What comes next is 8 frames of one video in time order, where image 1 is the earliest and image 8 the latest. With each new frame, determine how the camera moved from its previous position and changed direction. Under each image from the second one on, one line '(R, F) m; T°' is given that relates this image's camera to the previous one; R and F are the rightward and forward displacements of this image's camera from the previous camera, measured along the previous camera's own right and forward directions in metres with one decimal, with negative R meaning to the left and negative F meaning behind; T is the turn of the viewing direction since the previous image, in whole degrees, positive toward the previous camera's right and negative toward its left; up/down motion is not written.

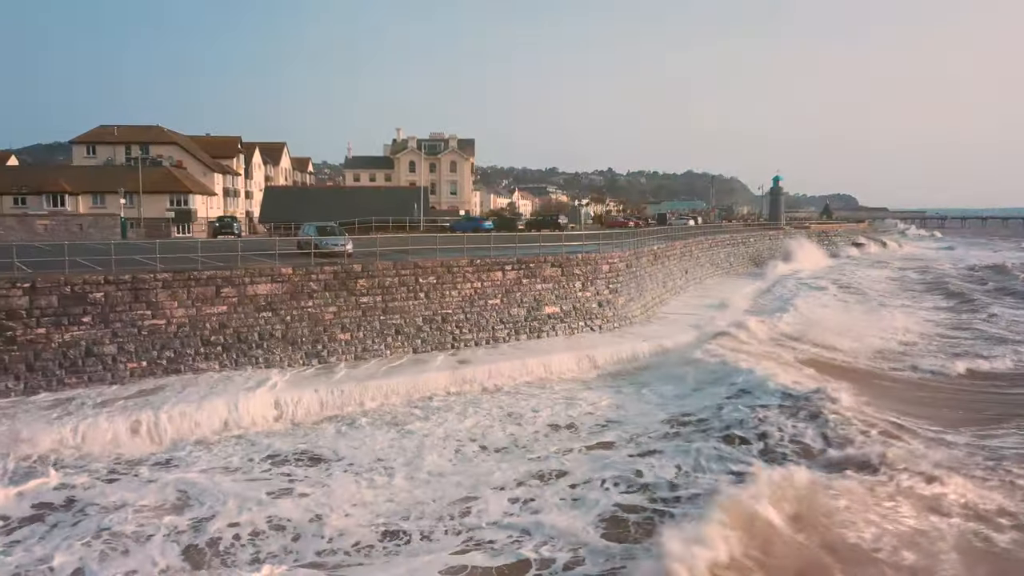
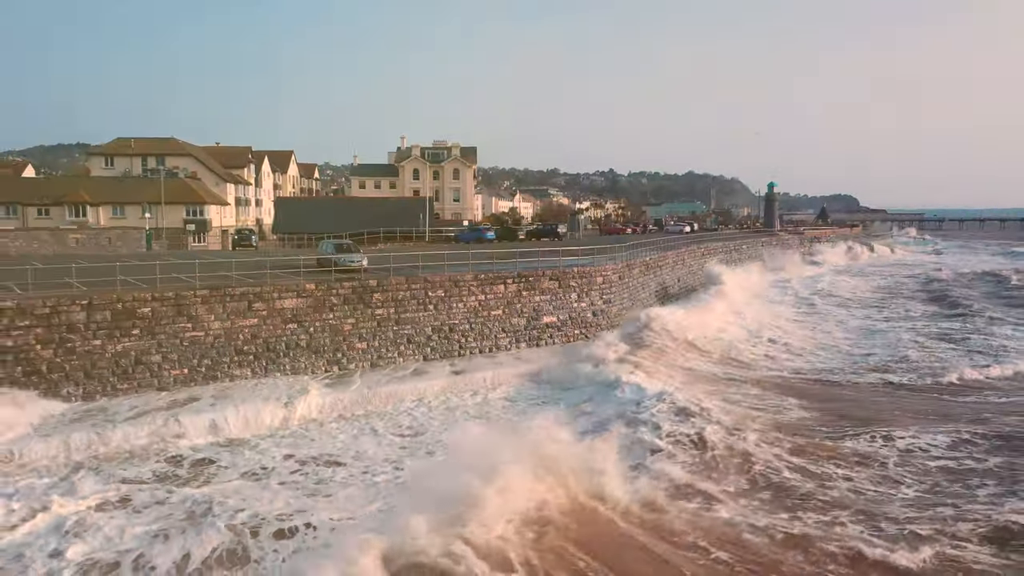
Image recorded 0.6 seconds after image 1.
(0.0, -1.2) m; 0°
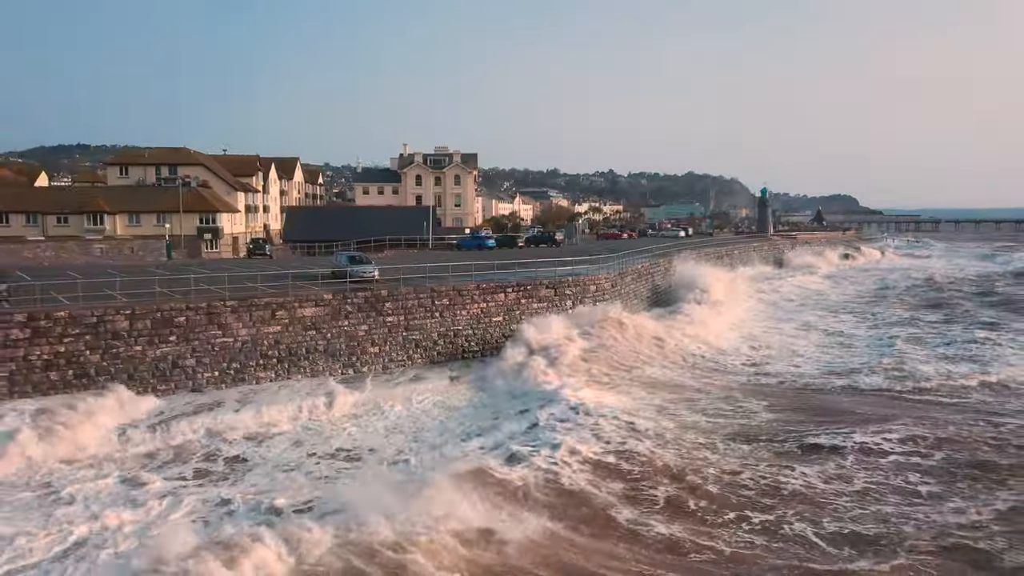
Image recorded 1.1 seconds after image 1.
(0.0, -1.2) m; 0°
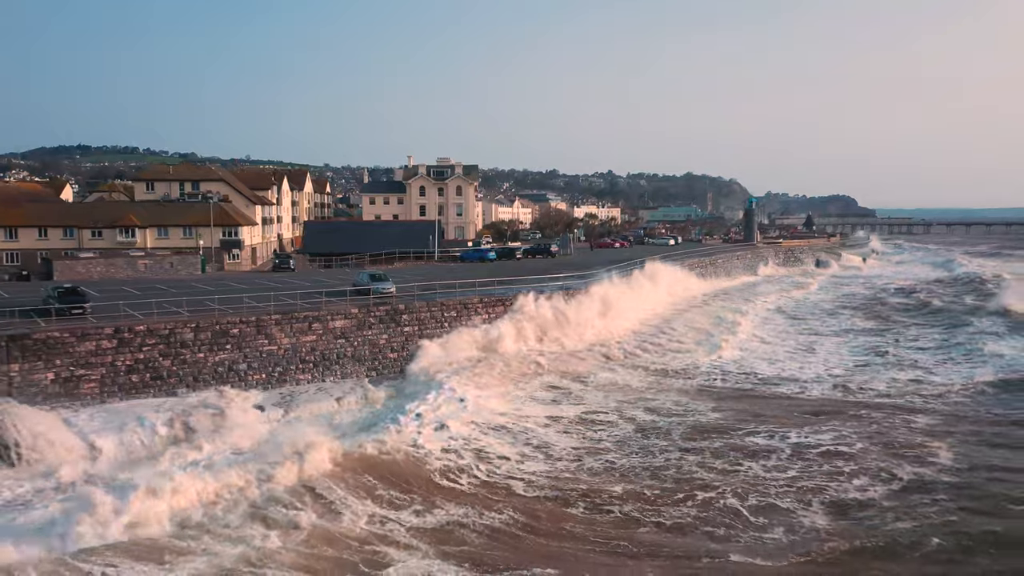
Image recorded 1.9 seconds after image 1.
(0.0, -2.5) m; 0°
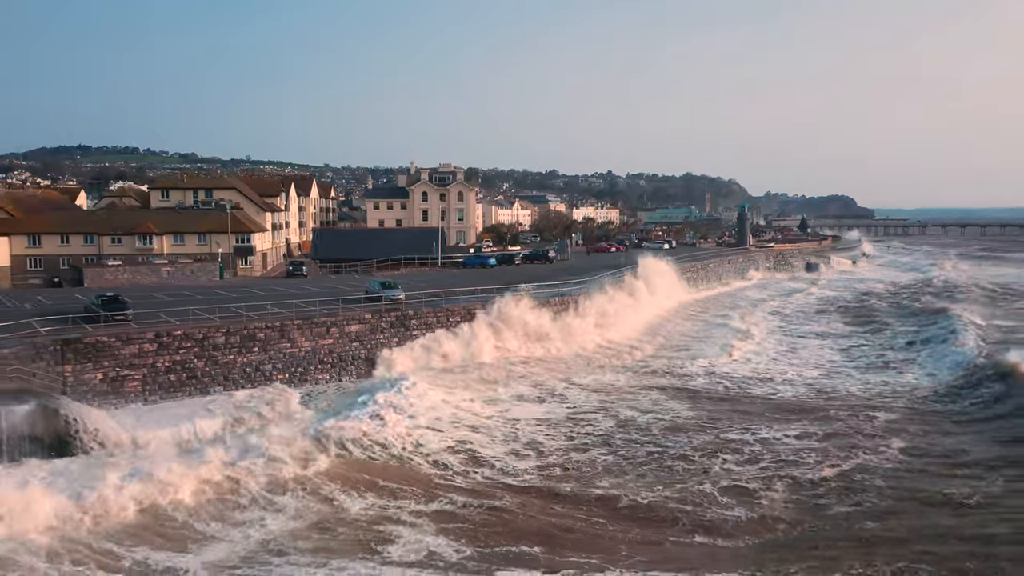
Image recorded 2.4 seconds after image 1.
(0.0, -1.6) m; 0°
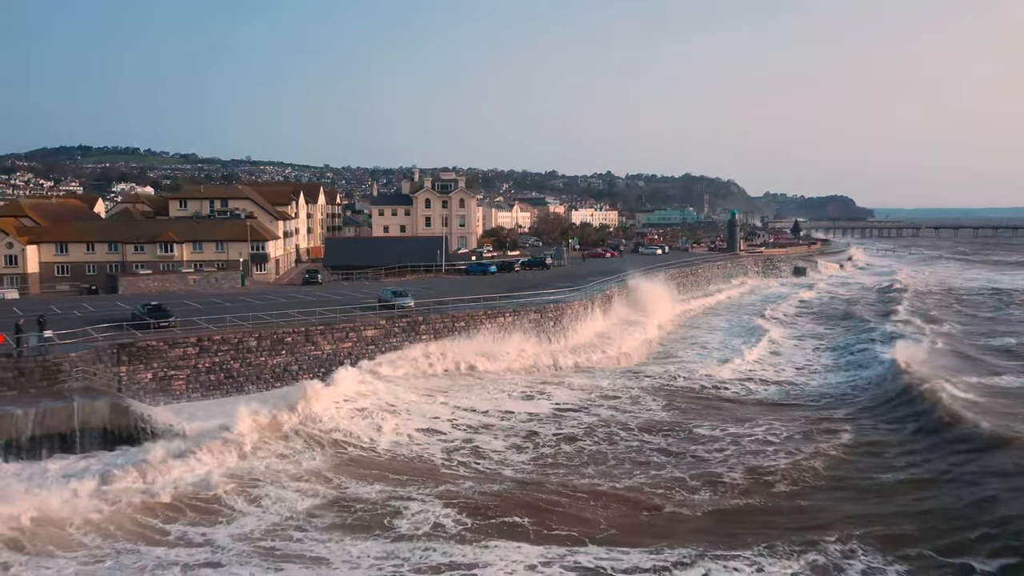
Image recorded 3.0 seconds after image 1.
(0.0, -2.1) m; 0°
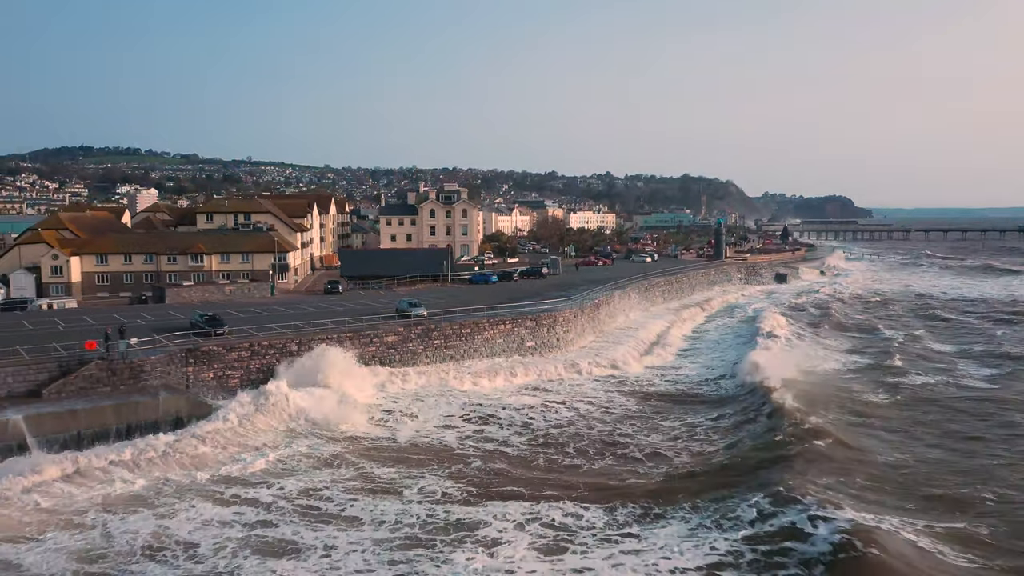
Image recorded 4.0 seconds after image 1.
(0.0, -3.5) m; 0°
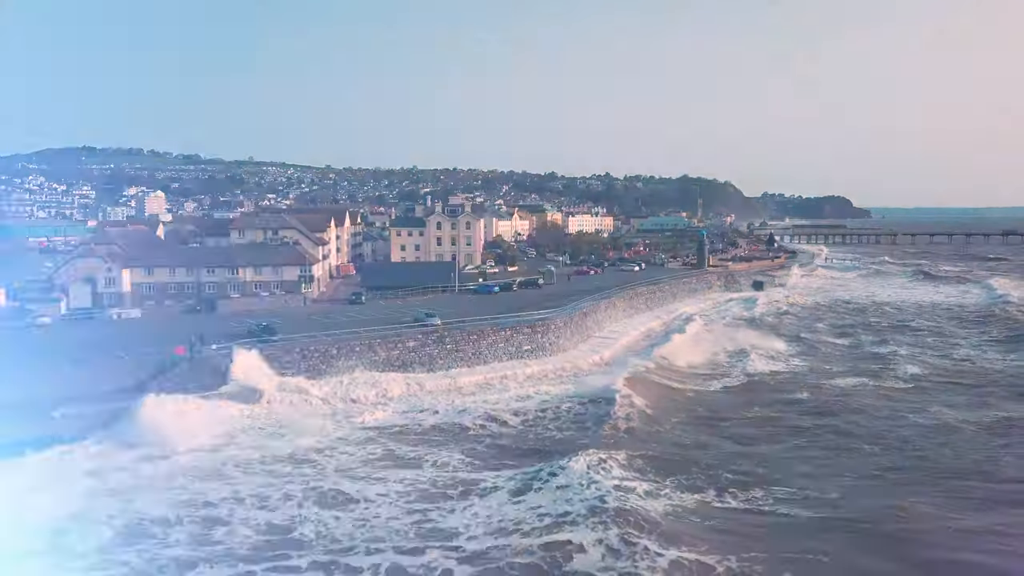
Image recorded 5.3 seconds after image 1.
(0.0, -5.0) m; 0°
